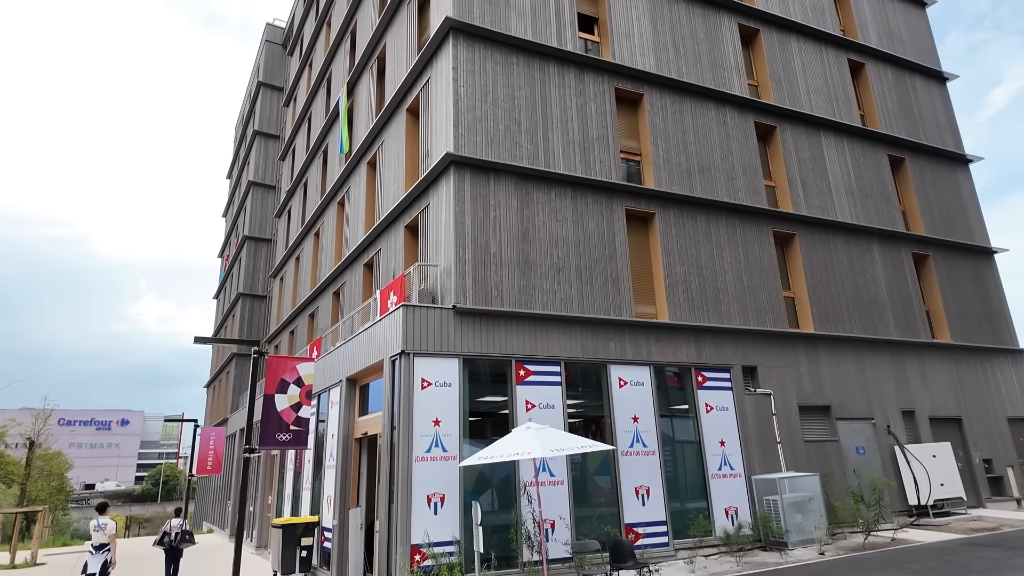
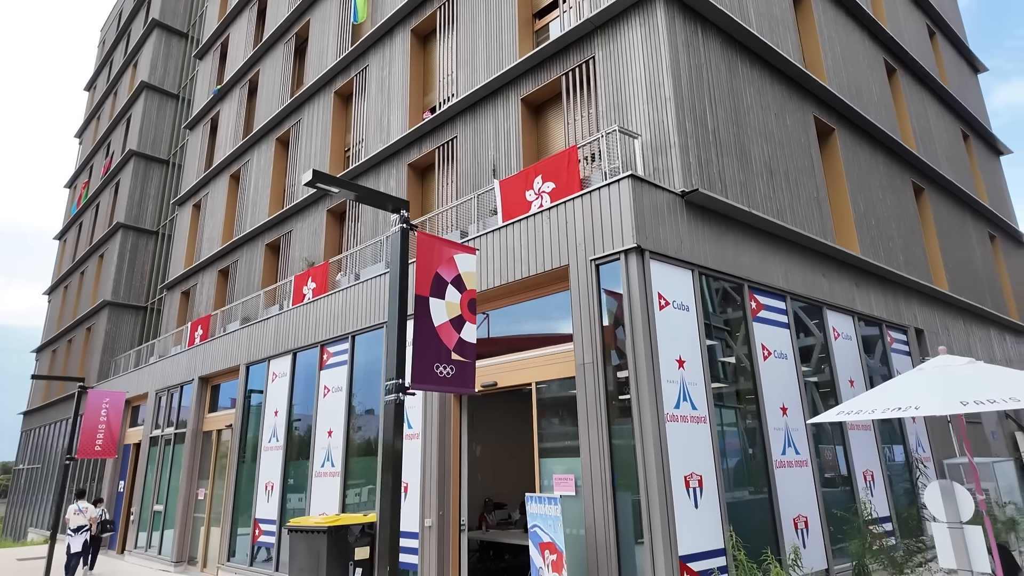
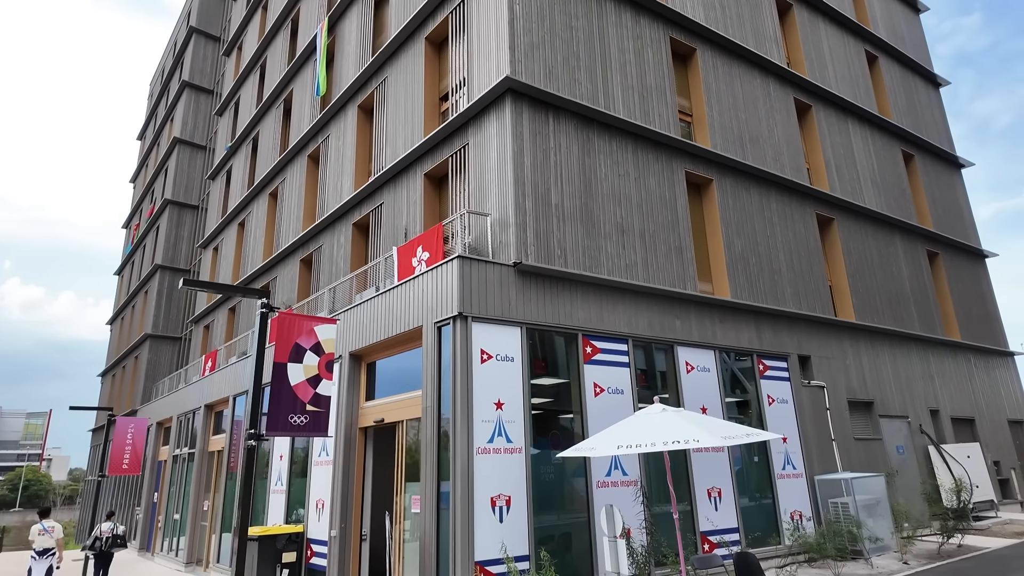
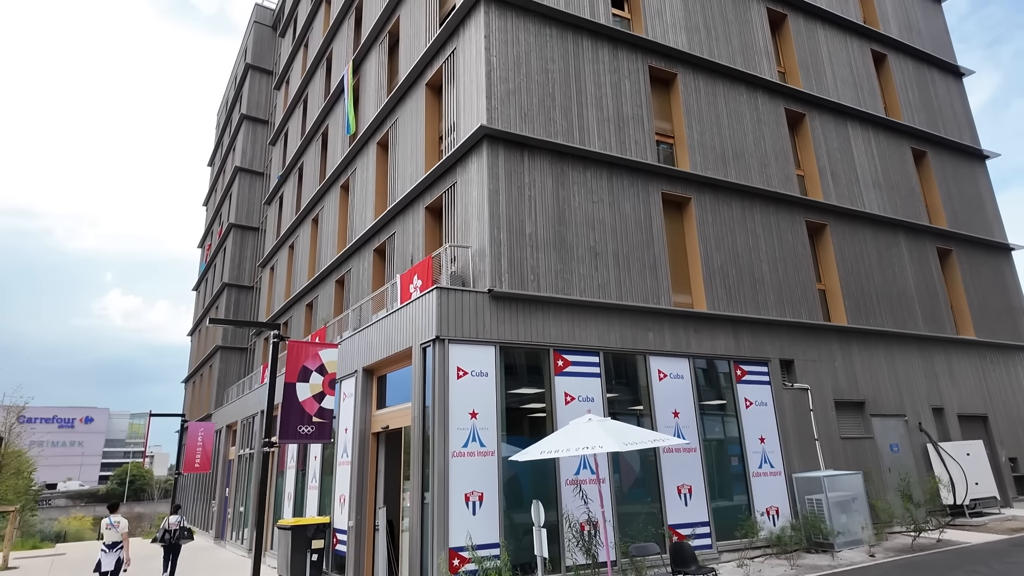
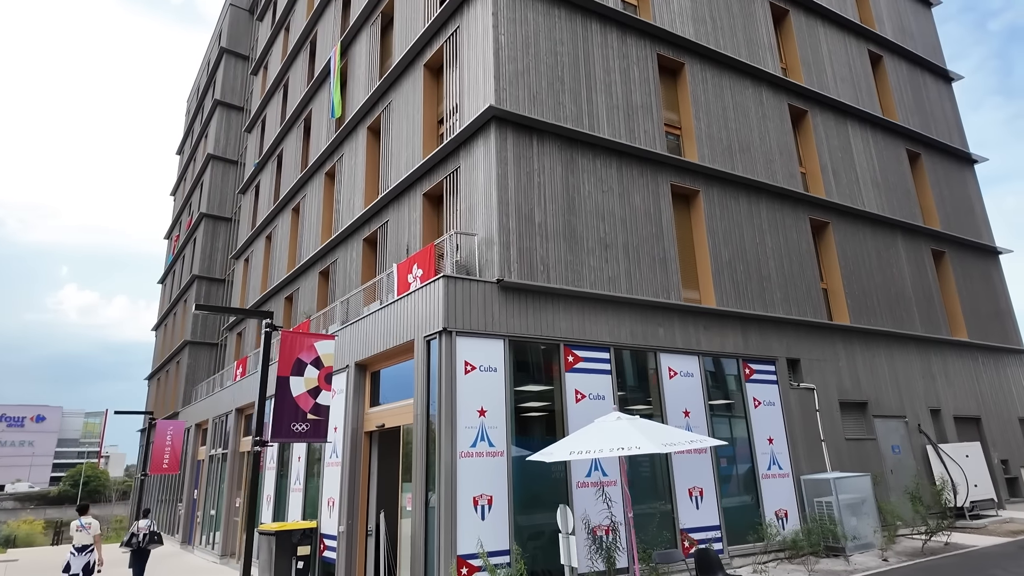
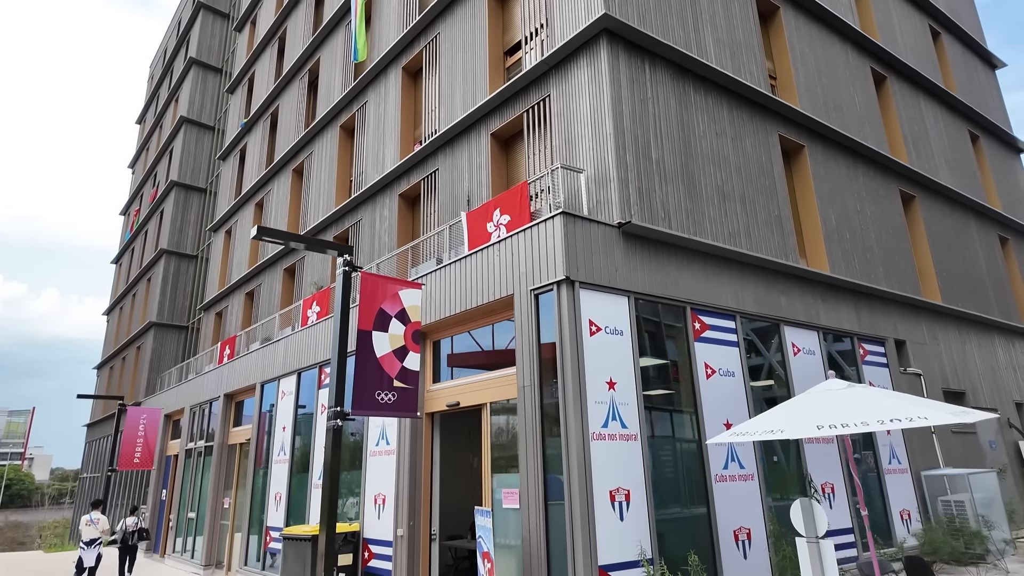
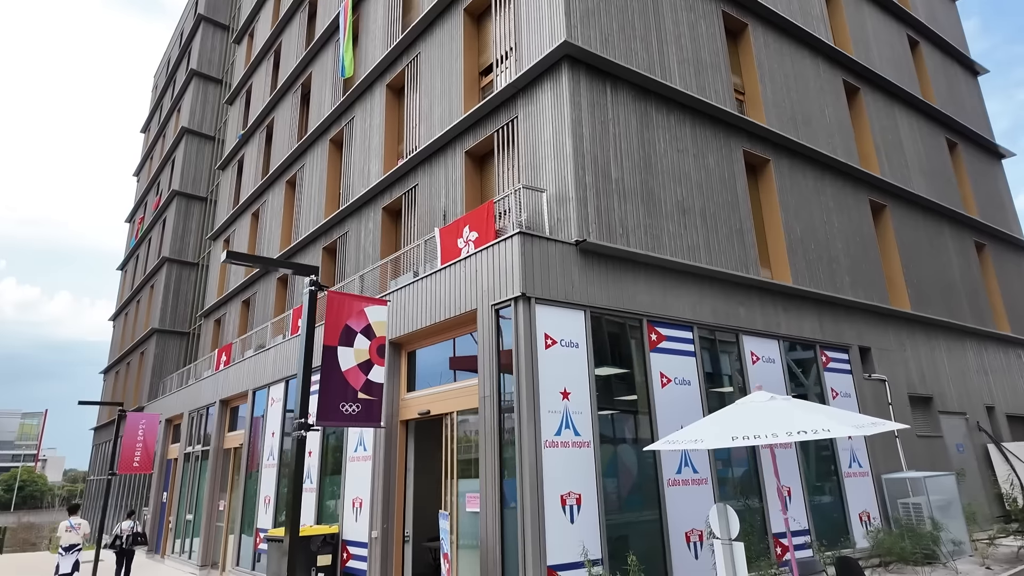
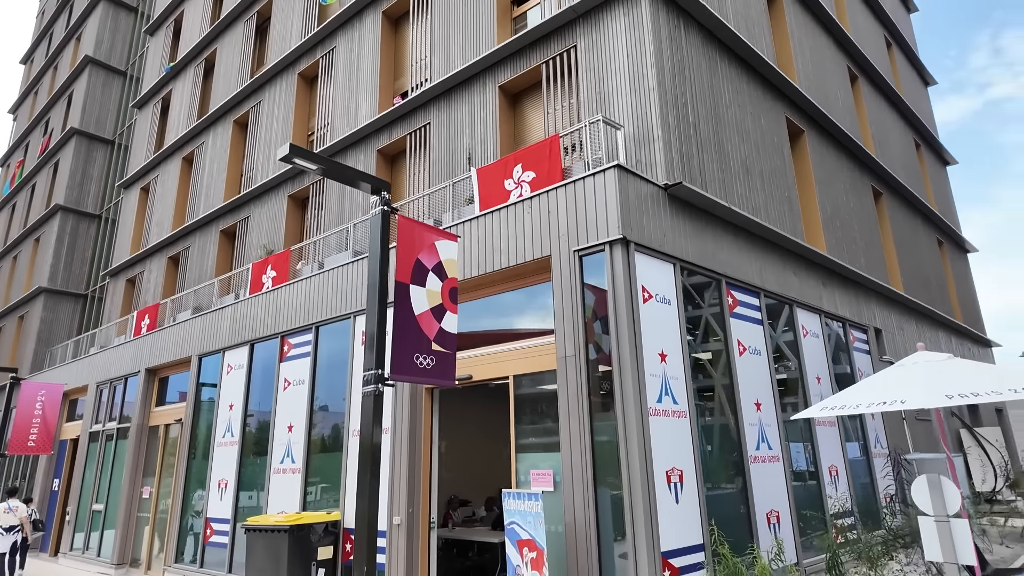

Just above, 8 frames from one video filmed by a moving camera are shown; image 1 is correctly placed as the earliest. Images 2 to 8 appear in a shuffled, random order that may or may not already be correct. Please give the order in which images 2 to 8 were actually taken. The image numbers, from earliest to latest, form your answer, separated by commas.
4, 5, 3, 7, 6, 2, 8
